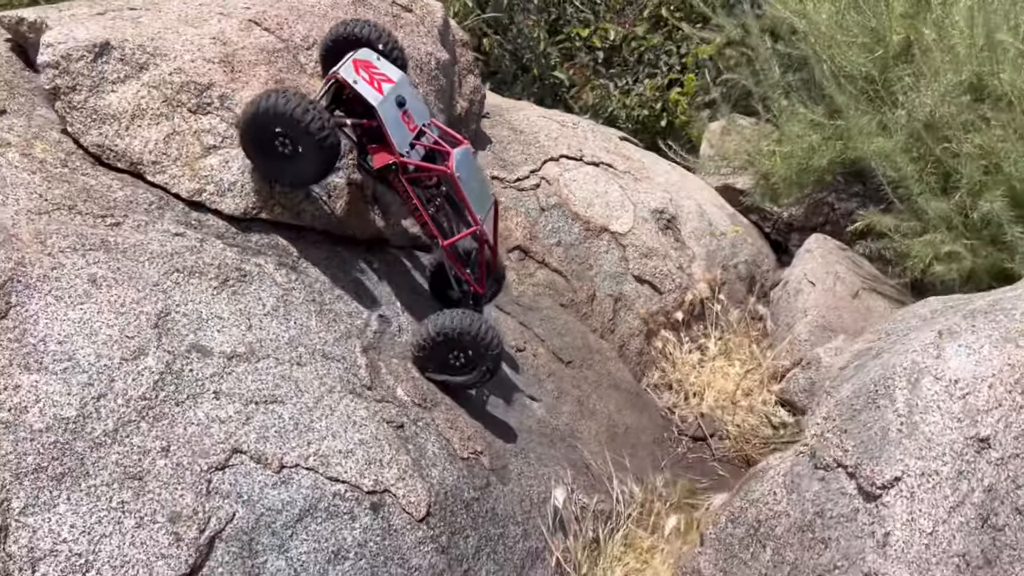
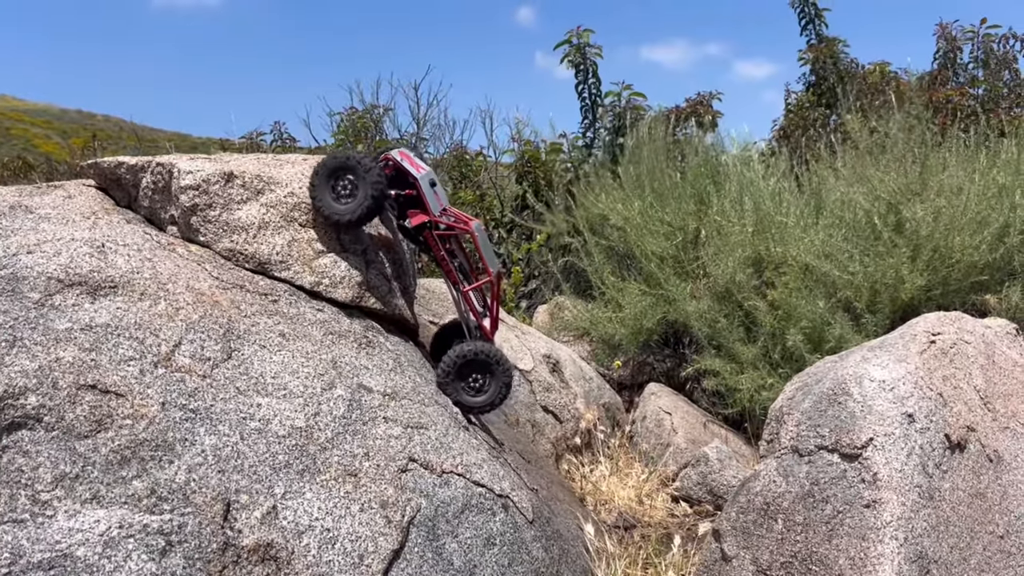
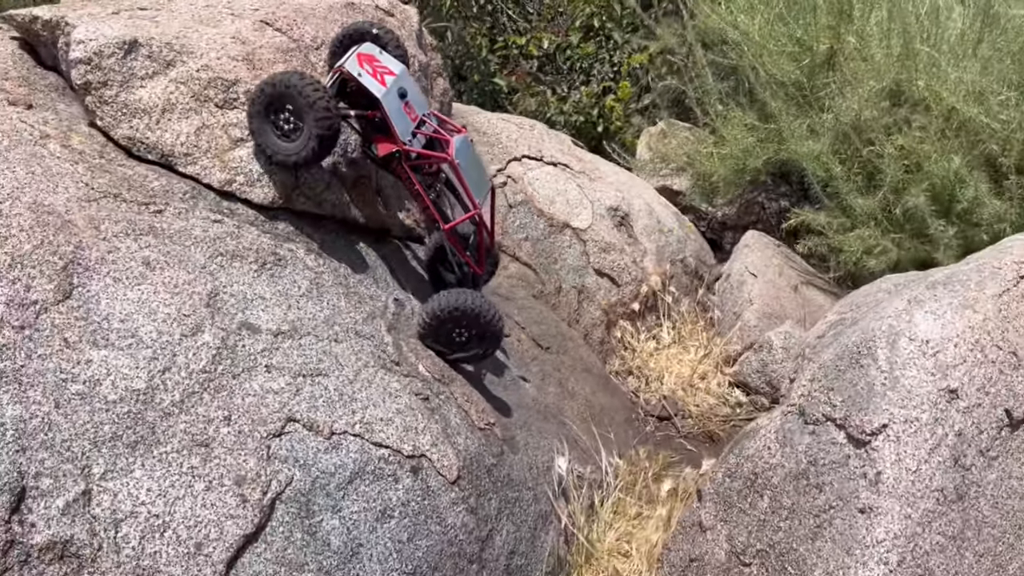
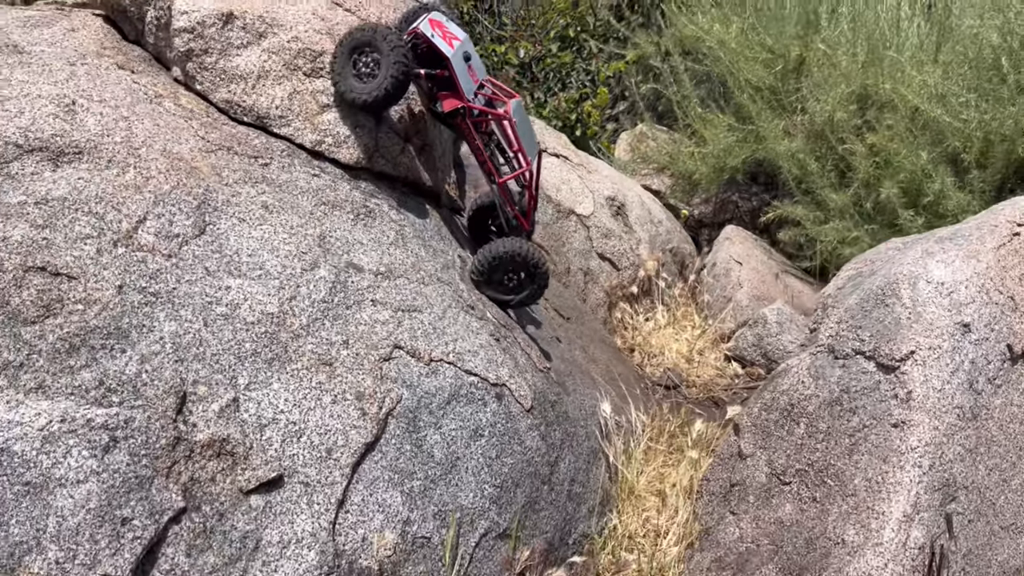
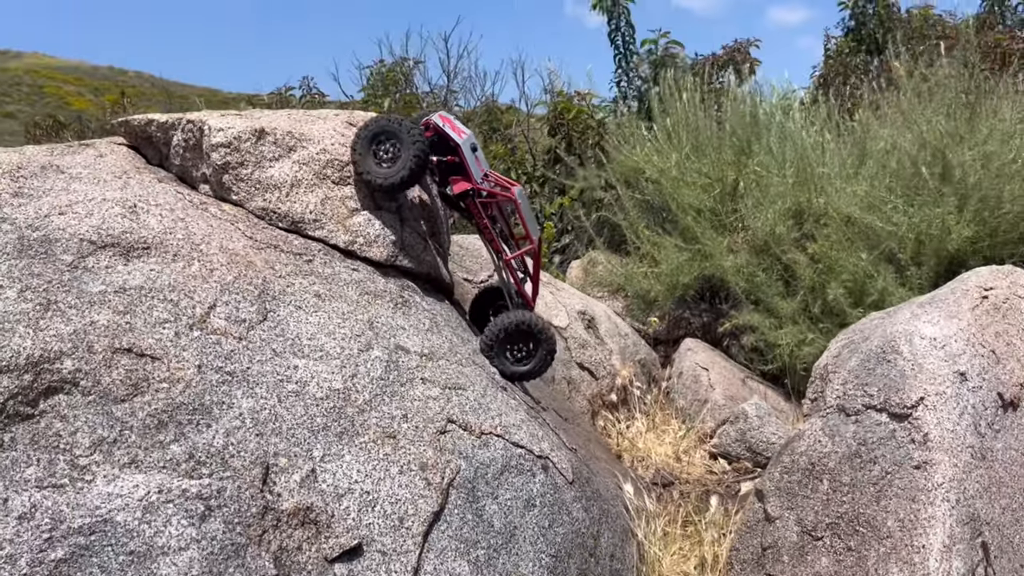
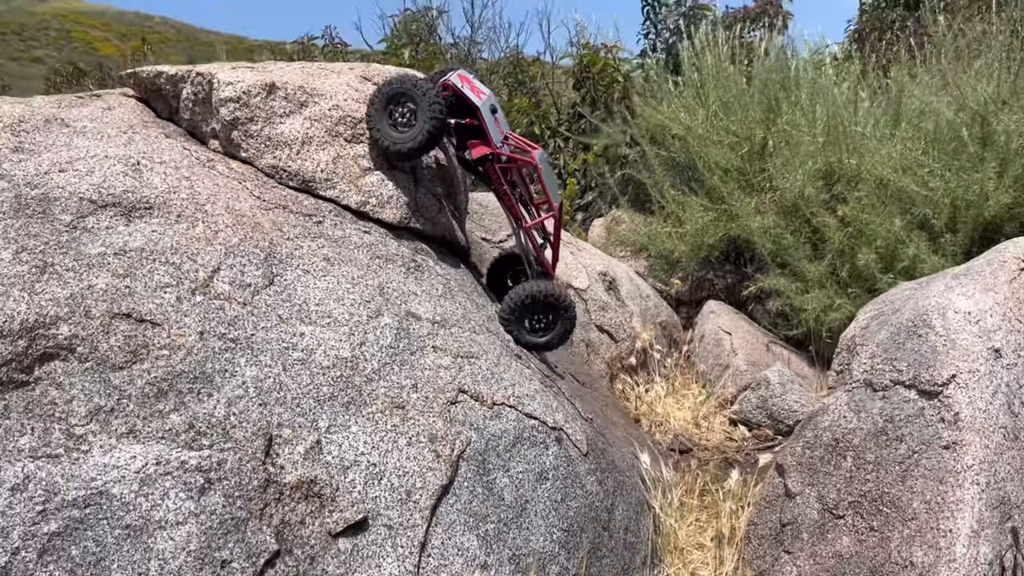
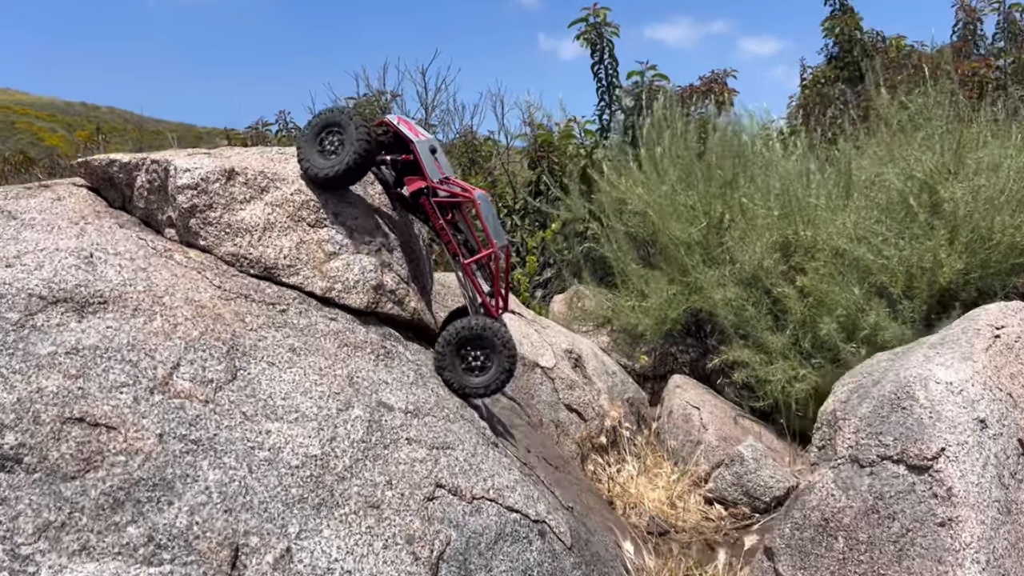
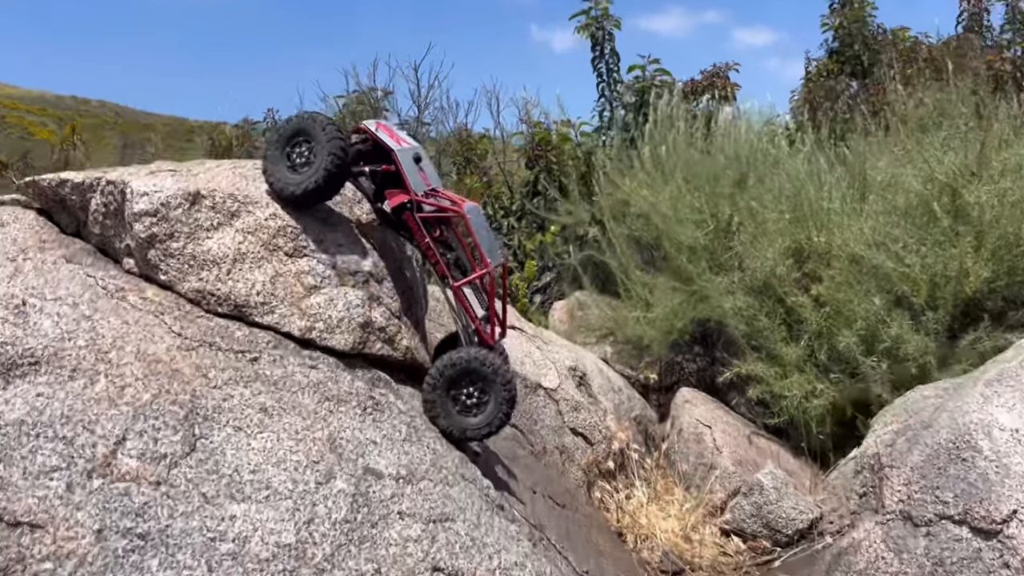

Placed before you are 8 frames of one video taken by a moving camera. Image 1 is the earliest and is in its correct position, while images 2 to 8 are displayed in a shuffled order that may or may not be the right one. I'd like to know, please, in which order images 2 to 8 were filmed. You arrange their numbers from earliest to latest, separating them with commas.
3, 4, 6, 5, 2, 7, 8
